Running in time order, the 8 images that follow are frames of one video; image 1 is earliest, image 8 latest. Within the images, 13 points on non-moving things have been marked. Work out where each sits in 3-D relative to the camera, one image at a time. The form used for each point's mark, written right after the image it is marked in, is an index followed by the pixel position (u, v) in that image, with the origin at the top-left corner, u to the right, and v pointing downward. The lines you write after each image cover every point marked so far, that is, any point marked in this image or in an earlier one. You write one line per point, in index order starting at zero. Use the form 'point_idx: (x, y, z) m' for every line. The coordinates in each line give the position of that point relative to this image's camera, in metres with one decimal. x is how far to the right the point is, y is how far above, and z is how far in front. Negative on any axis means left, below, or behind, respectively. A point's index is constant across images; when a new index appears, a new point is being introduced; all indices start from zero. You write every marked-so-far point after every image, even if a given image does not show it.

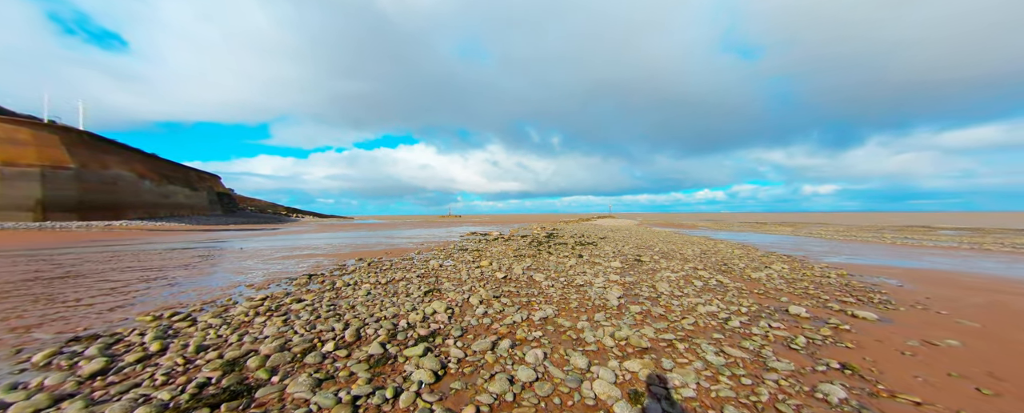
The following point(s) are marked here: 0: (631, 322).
0: (+2.7, -2.7, +6.5) m
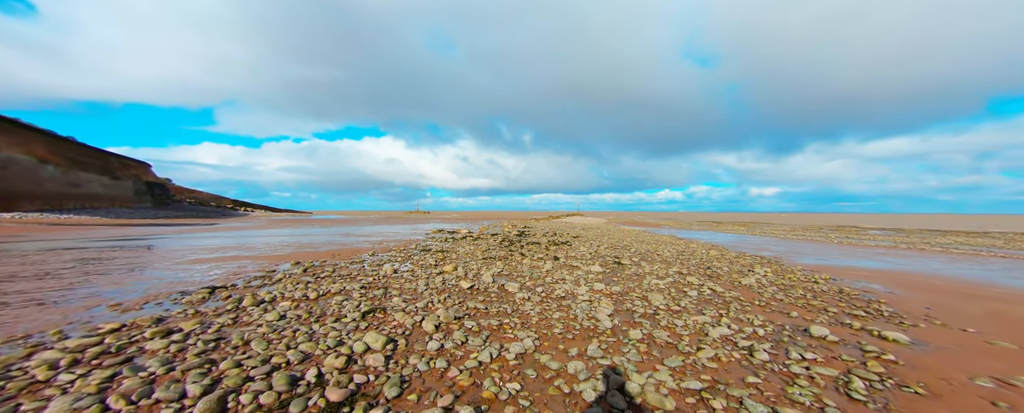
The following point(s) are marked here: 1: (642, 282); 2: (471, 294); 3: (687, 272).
0: (+2.1, -2.6, +4.9) m
1: (+4.8, -2.8, +10.6) m
2: (-1.3, -2.7, +8.8) m
3: (+7.6, -2.9, +12.6) m
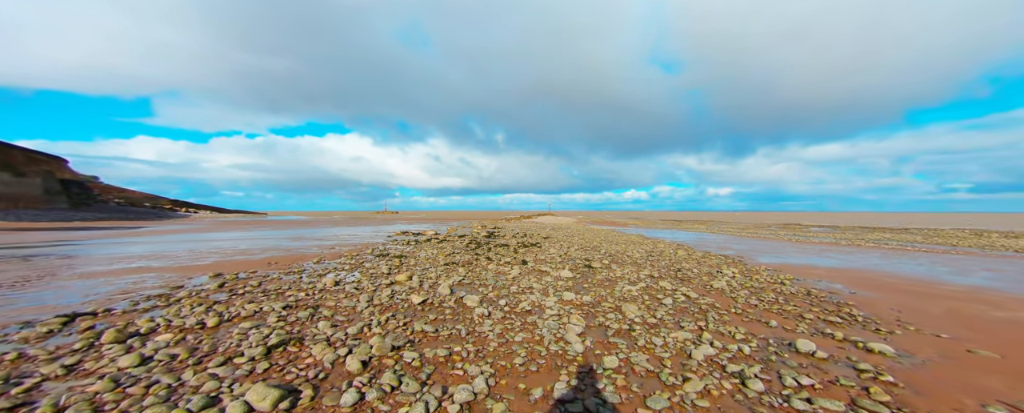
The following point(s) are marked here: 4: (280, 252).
0: (+1.4, -2.7, +3.9) m
1: (+3.5, -2.8, +9.8) m
2: (-2.4, -2.7, +7.5) m
3: (+6.1, -2.9, +12.1) m
4: (-14.7, -2.9, +18.3) m
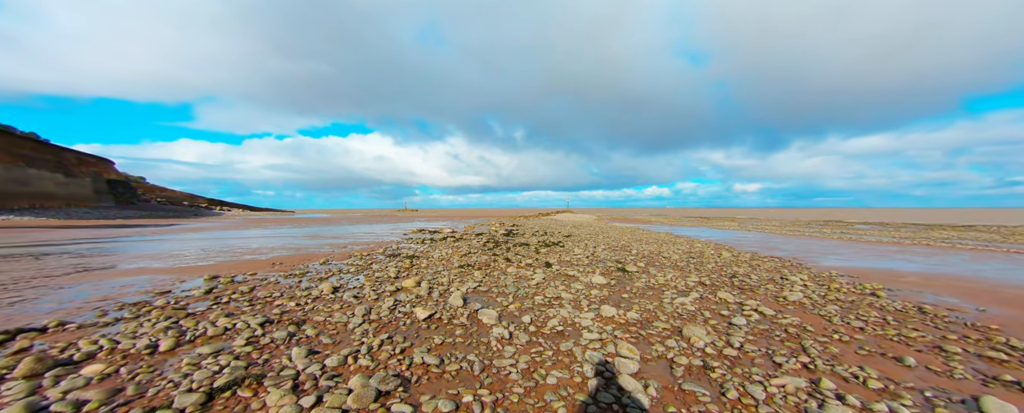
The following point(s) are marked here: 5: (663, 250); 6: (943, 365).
0: (+1.7, -2.5, +2.2) m
1: (+4.2, -2.6, +8.0) m
2: (-1.8, -2.6, +6.0) m
3: (+7.0, -2.7, +10.1) m
4: (-13.5, -2.7, +17.5) m
5: (+9.7, -2.8, +18.5) m
6: (+7.3, -2.7, +4.9) m
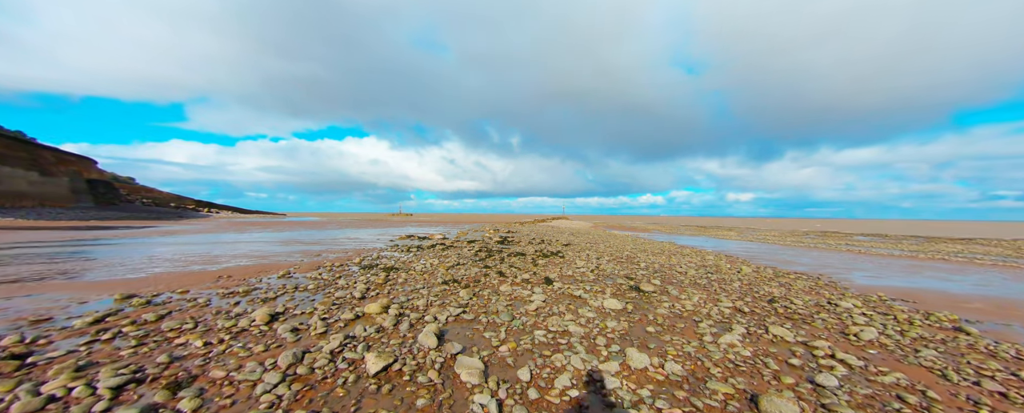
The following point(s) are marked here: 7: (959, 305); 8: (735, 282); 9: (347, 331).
0: (+1.7, -2.6, +0.2) m
1: (+4.0, -2.8, +6.0) m
2: (-1.9, -2.6, +3.9) m
3: (+6.8, -3.0, +8.2) m
4: (-13.8, -2.8, +15.2) m
5: (+9.4, -3.3, +16.7) m
6: (+7.2, -2.8, +3.0) m
7: (+14.9, -3.2, +9.6) m
8: (+9.5, -3.2, +12.2) m
9: (-3.6, -2.7, +6.3) m
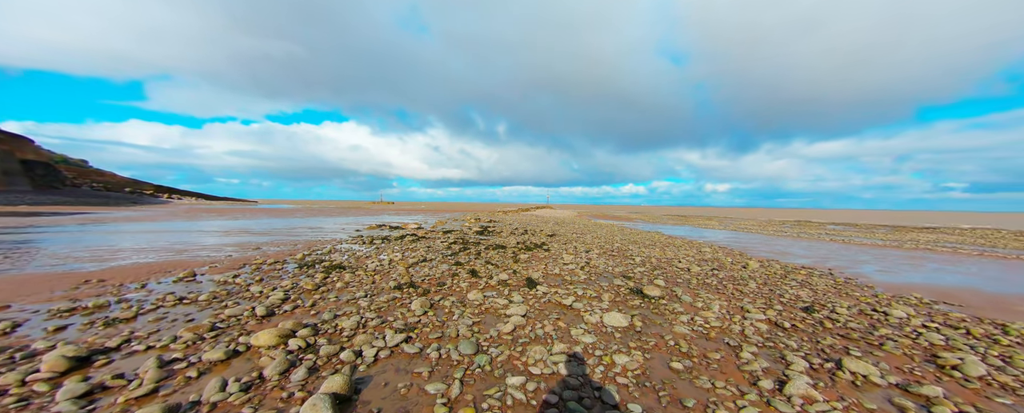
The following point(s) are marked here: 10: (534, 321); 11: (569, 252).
0: (+1.4, -2.5, -2.0) m
1: (+3.5, -2.5, +3.9) m
2: (-2.4, -2.4, +1.5) m
3: (+6.1, -2.6, +6.2) m
4: (-14.8, -2.1, +12.2) m
5: (+8.2, -2.6, +14.9) m
6: (+6.8, -2.7, +1.1) m
7: (+14.1, -2.9, +8.1) m
8: (+8.6, -2.7, +10.4) m
9: (-4.2, -2.4, +3.8) m
10: (+0.5, -2.5, +6.3) m
11: (+3.1, -2.5, +15.9) m
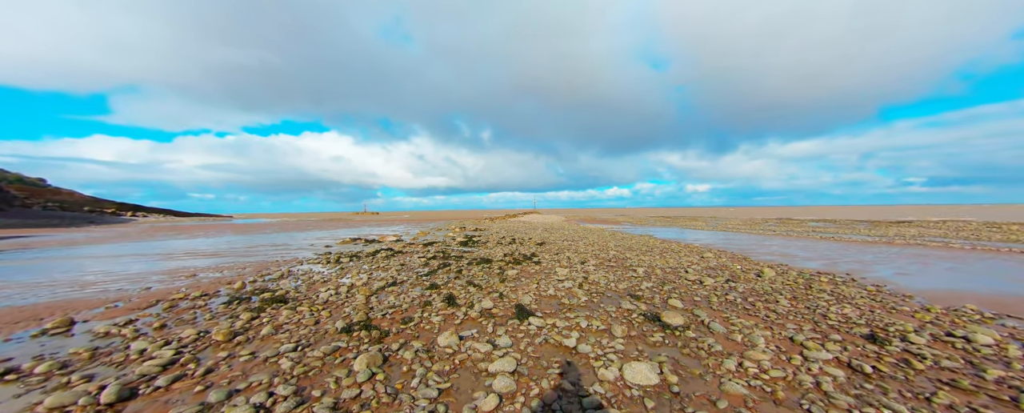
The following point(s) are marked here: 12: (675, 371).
0: (+1.5, -2.5, -3.8) m
1: (+3.3, -2.6, +2.2) m
2: (-2.4, -2.6, -0.5) m
3: (+5.8, -2.6, +4.6) m
4: (-15.3, -2.9, +9.6) m
5: (+7.6, -2.7, +13.3) m
6: (+6.8, -2.6, -0.5) m
7: (+13.8, -2.7, +6.8) m
8: (+8.1, -2.7, +8.9) m
9: (-4.3, -2.6, +1.7) m
10: (+0.2, -2.7, +4.4) m
11: (+2.5, -2.8, +14.1) m
12: (+2.7, -2.7, +4.8) m
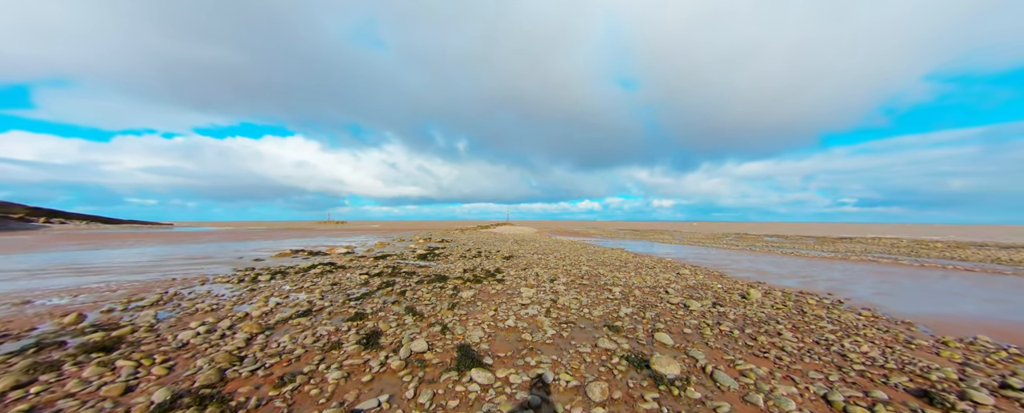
0: (+1.4, -2.2, -5.7) m
1: (+2.6, -2.6, +0.4) m
2: (-2.8, -2.3, -2.8) m
3: (+4.9, -2.7, +3.0) m
4: (-16.6, -2.8, +6.1) m
5: (+5.9, -3.2, +11.9) m
6: (+6.4, -2.5, -2.0) m
7: (+12.6, -3.1, +6.0) m
8: (+6.8, -3.0, +7.5) m
9: (-4.9, -2.4, -0.8) m
10: (-0.6, -2.7, +2.3) m
11: (+0.7, -3.2, +12.2) m
12: (+1.8, -2.7, +2.9) m
